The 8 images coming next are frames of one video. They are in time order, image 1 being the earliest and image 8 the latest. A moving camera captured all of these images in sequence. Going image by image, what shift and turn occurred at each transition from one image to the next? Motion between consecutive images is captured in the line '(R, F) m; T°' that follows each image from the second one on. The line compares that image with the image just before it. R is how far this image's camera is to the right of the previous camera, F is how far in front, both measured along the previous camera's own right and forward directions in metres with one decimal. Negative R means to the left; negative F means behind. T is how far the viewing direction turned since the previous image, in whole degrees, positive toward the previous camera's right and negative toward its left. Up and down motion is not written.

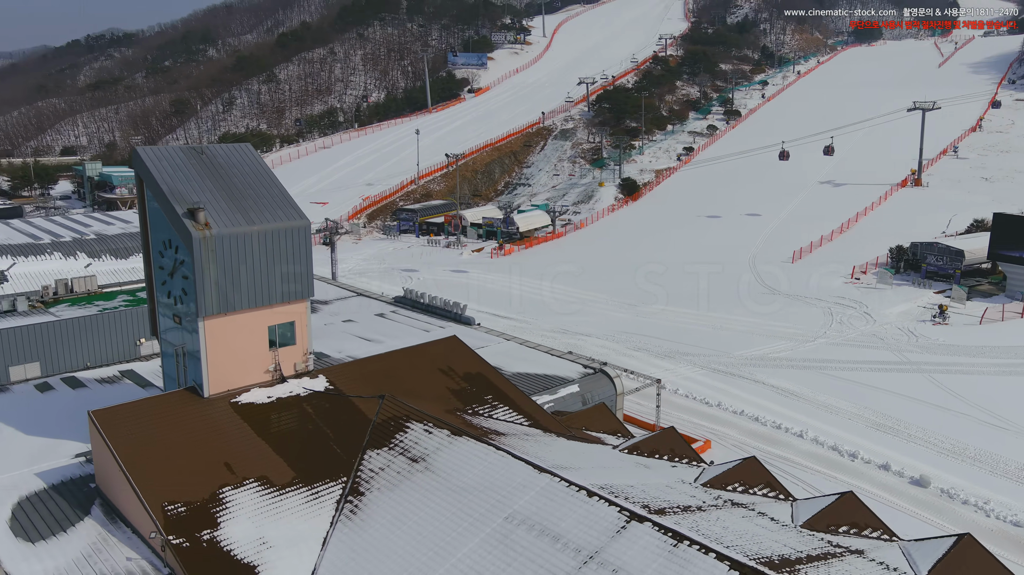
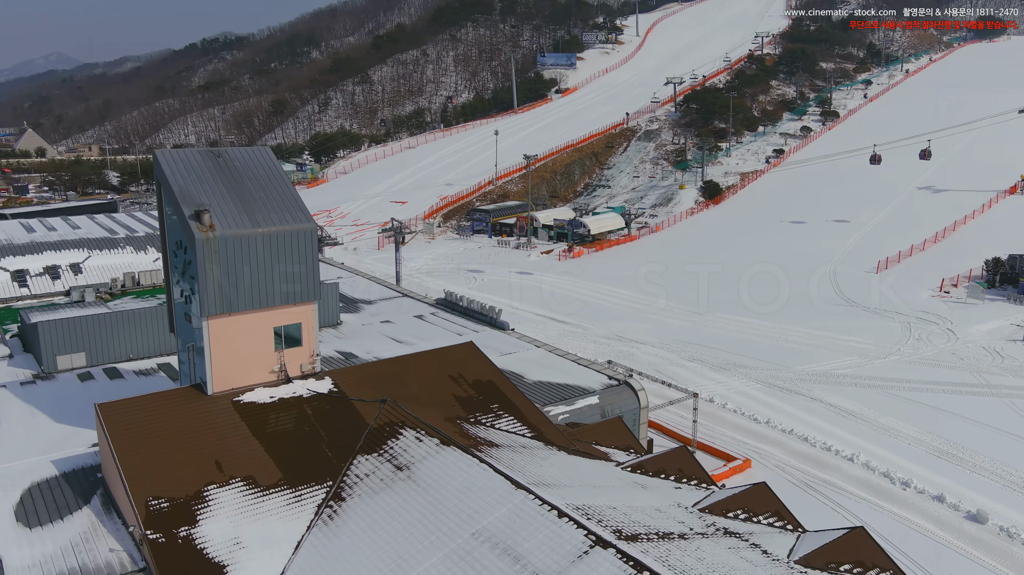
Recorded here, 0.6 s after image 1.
(+1.0, +0.2) m; -7°
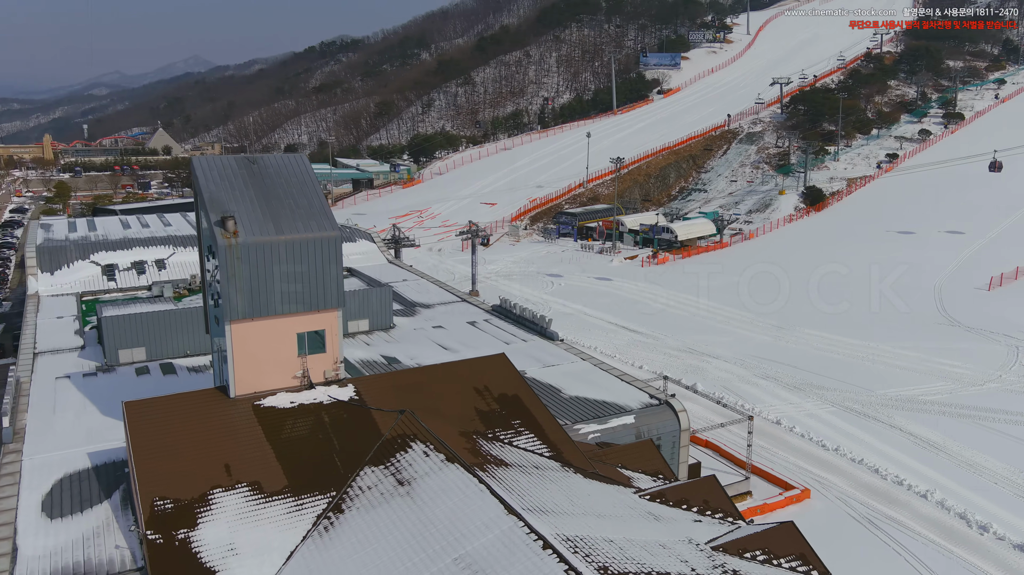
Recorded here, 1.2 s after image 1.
(+0.9, +0.3) m; -8°
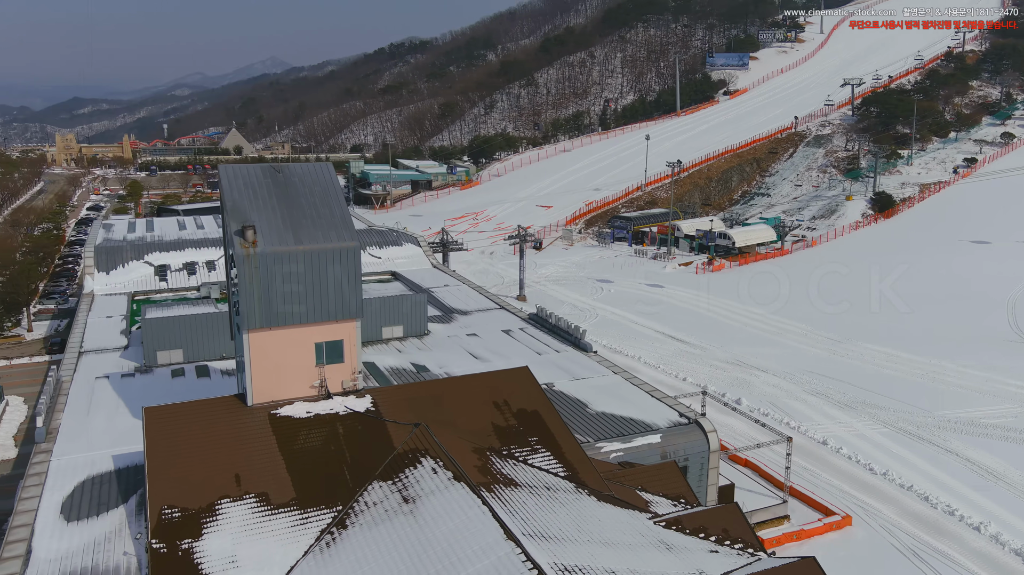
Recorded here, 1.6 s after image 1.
(+0.5, +0.2) m; -5°
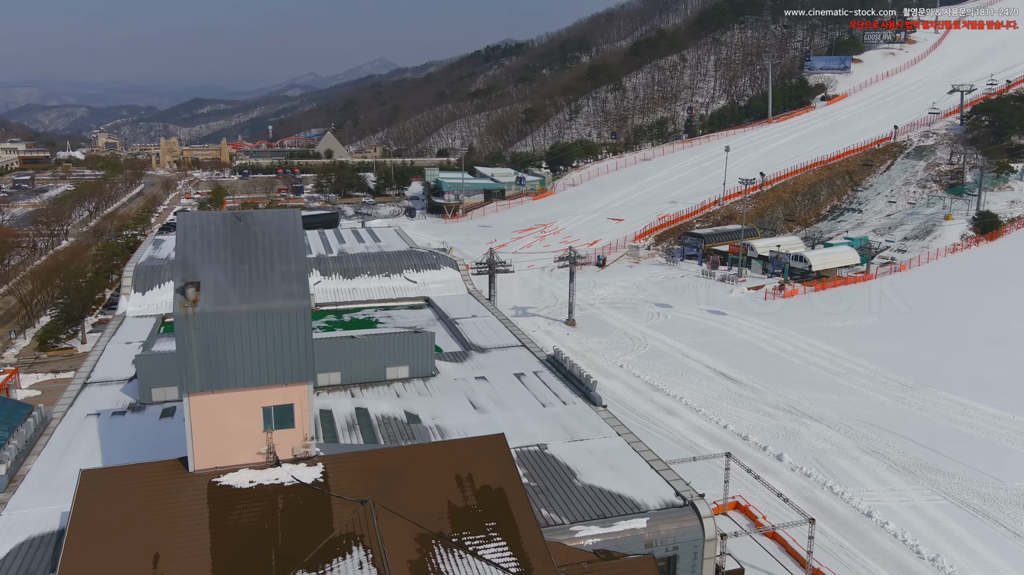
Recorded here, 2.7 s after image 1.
(+1.3, +0.9) m; -7°
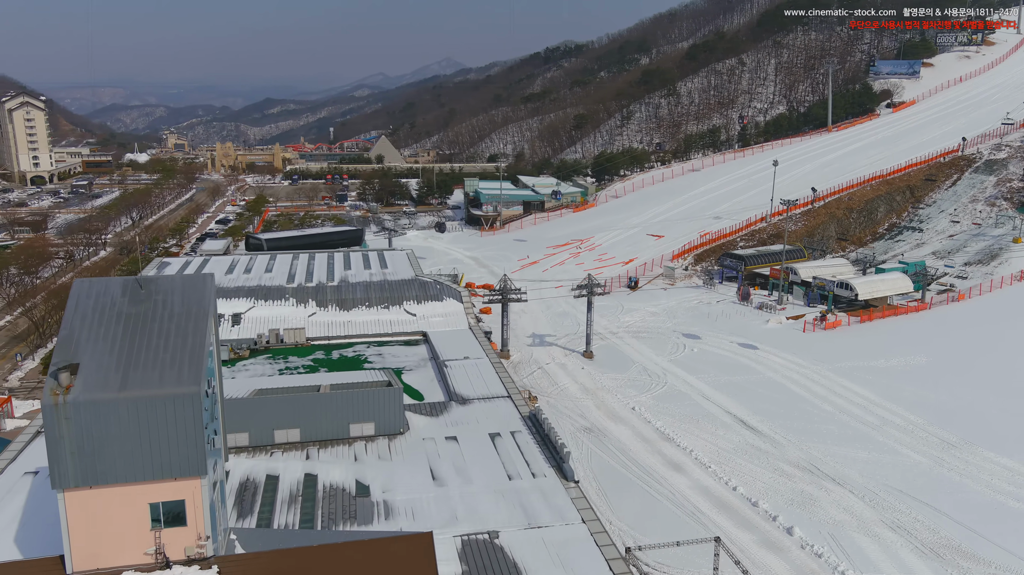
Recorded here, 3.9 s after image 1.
(+1.3, +1.1) m; -5°
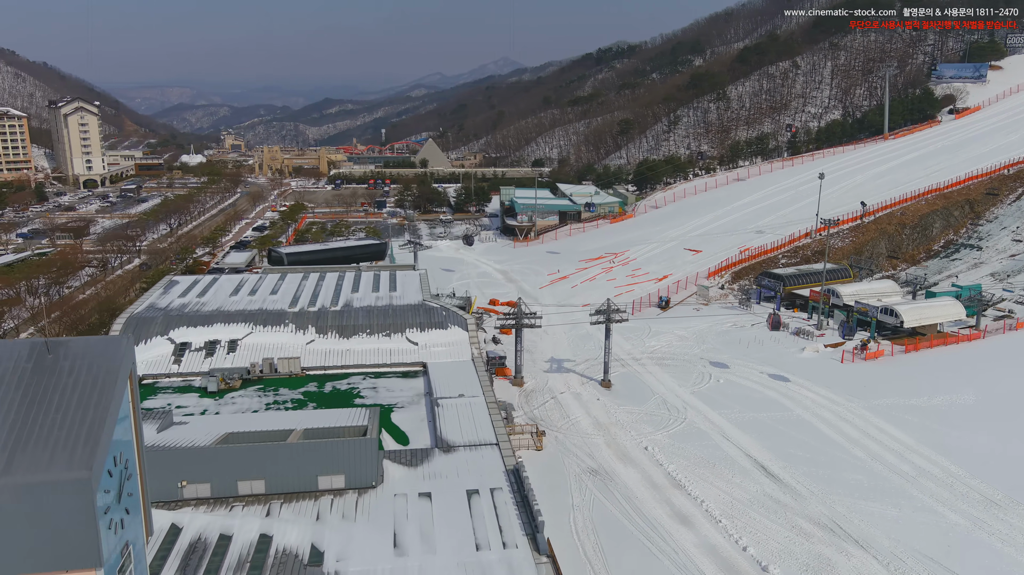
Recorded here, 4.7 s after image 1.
(+1.0, +0.9) m; -4°
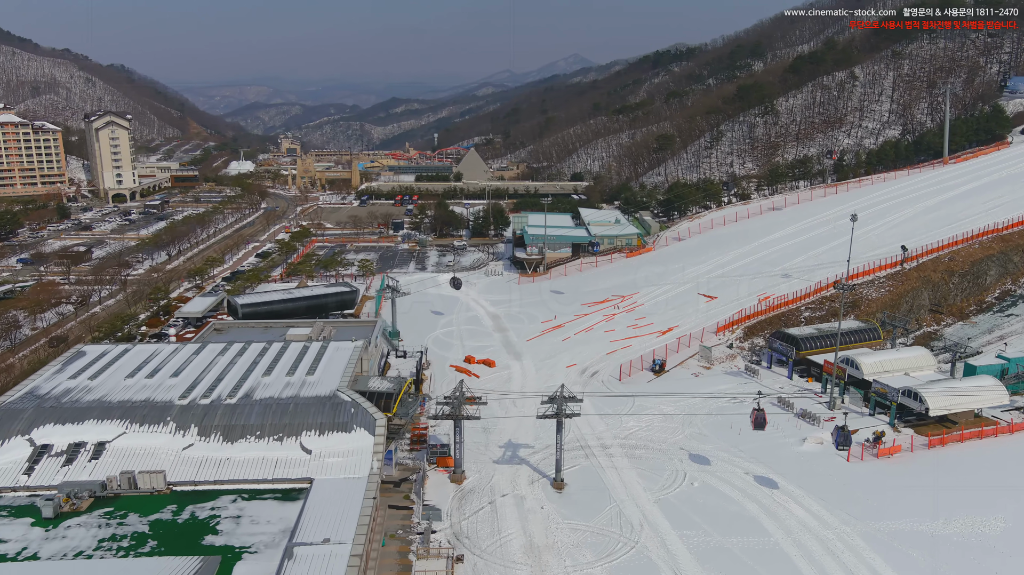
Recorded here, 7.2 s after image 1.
(+2.8, +2.8) m; -5°
